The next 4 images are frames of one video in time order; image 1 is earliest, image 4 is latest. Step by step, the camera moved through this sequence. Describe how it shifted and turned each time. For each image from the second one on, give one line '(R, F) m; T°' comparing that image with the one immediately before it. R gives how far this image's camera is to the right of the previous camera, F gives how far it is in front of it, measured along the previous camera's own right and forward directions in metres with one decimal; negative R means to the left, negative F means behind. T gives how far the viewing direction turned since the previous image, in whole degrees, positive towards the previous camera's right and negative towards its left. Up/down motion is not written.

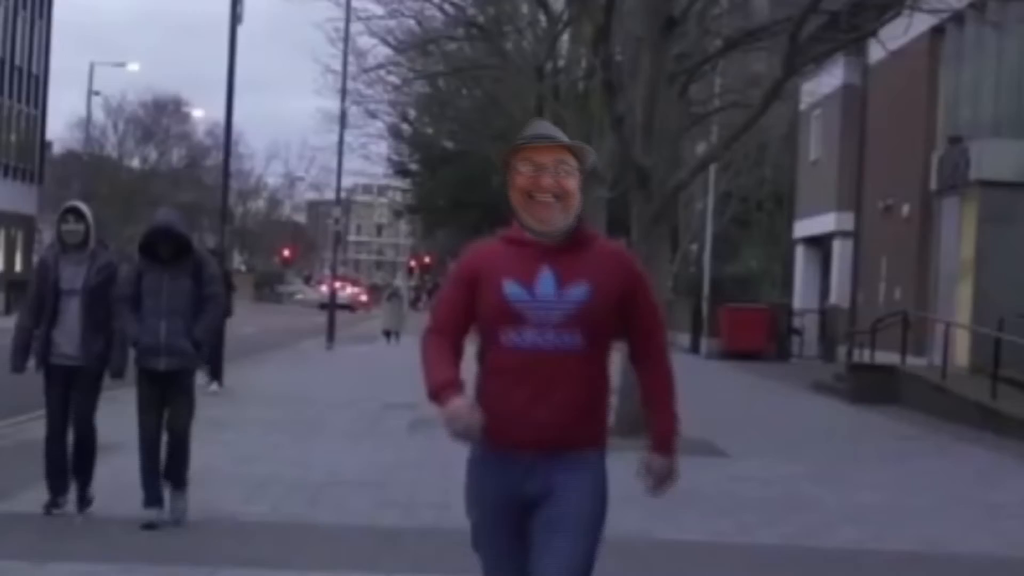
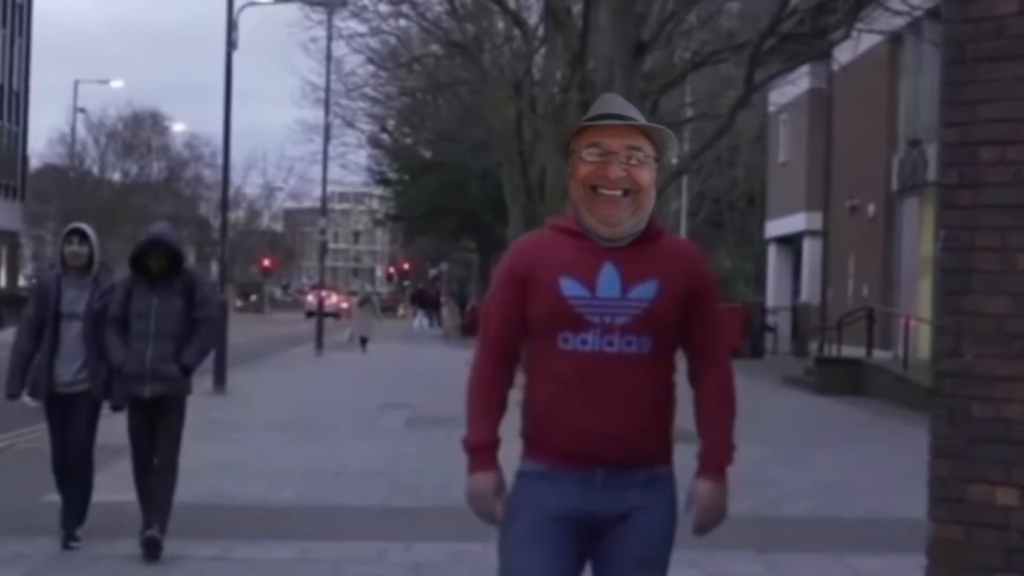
(-0.1, -1.4) m; +1°
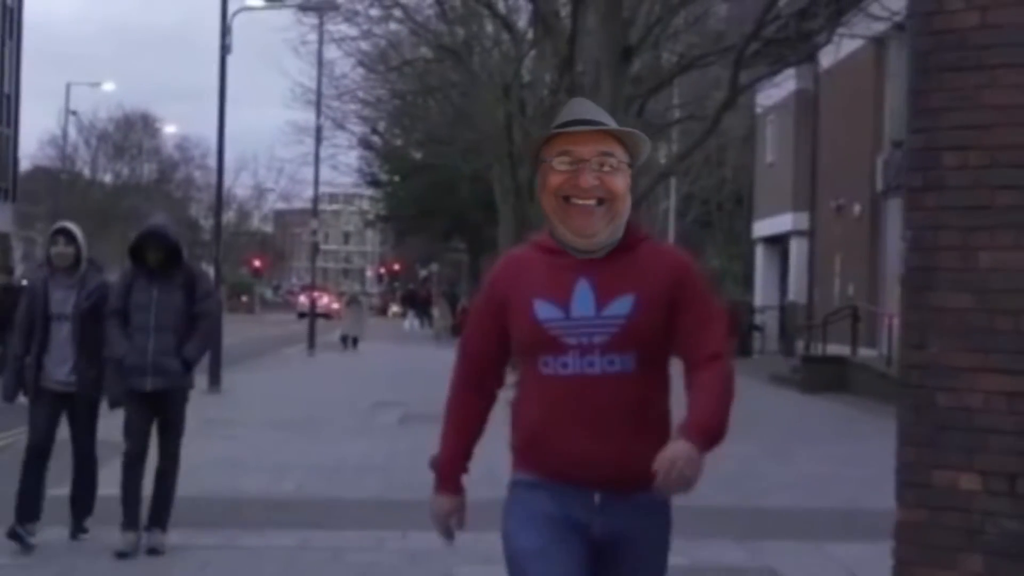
(0.0, -0.4) m; 0°
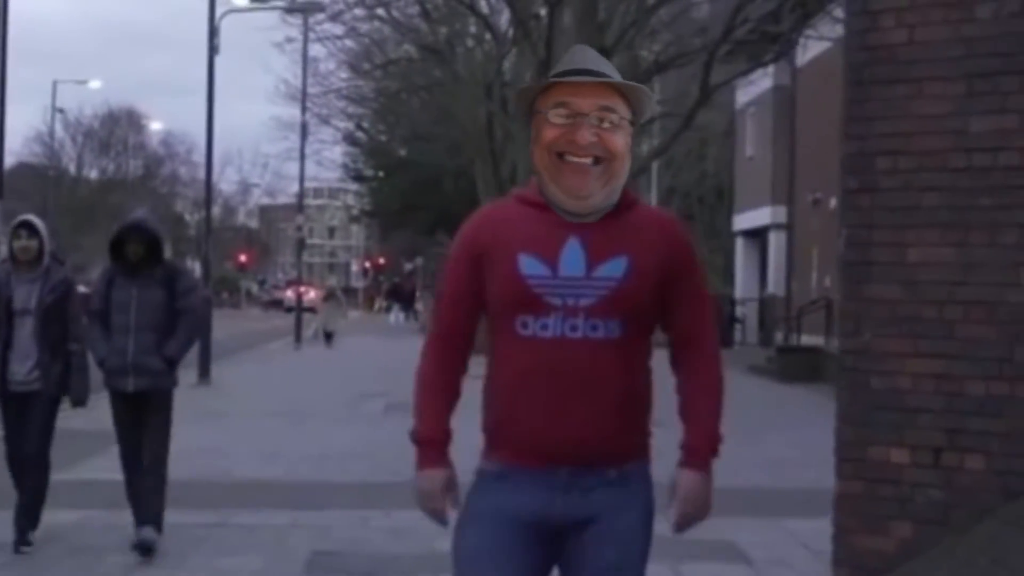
(0.0, -0.7) m; 0°
